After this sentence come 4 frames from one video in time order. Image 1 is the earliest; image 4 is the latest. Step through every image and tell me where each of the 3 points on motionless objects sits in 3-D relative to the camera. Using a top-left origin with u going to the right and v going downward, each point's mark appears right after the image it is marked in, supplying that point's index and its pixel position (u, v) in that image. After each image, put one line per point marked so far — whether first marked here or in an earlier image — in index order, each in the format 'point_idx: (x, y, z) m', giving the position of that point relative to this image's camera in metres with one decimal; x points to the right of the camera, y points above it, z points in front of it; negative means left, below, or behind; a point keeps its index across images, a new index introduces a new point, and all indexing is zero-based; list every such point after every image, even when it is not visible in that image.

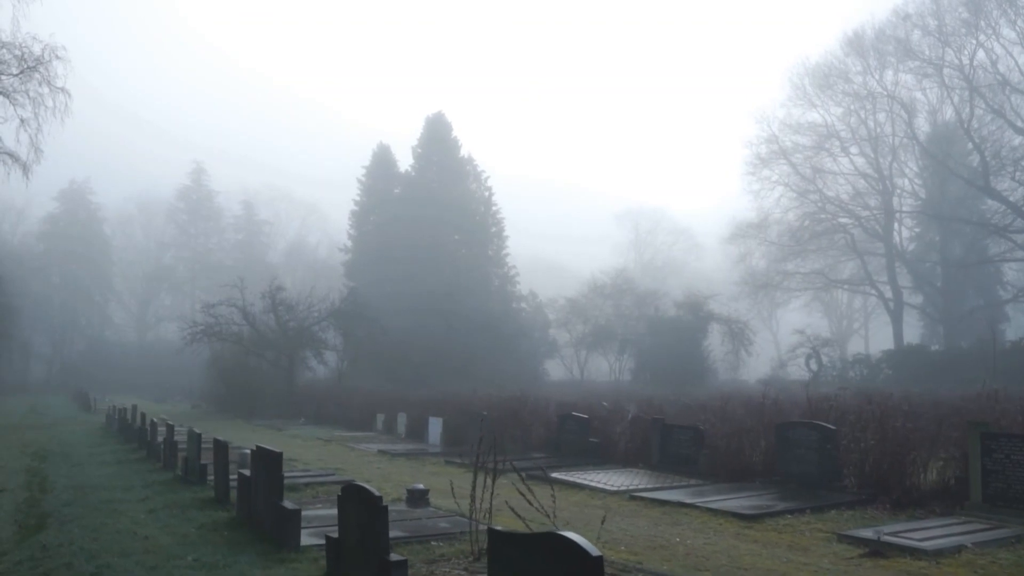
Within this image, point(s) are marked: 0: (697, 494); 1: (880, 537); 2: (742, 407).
0: (+2.5, -2.8, +12.1) m
1: (+3.5, -2.4, +8.5) m
2: (+4.0, -2.0, +15.2) m
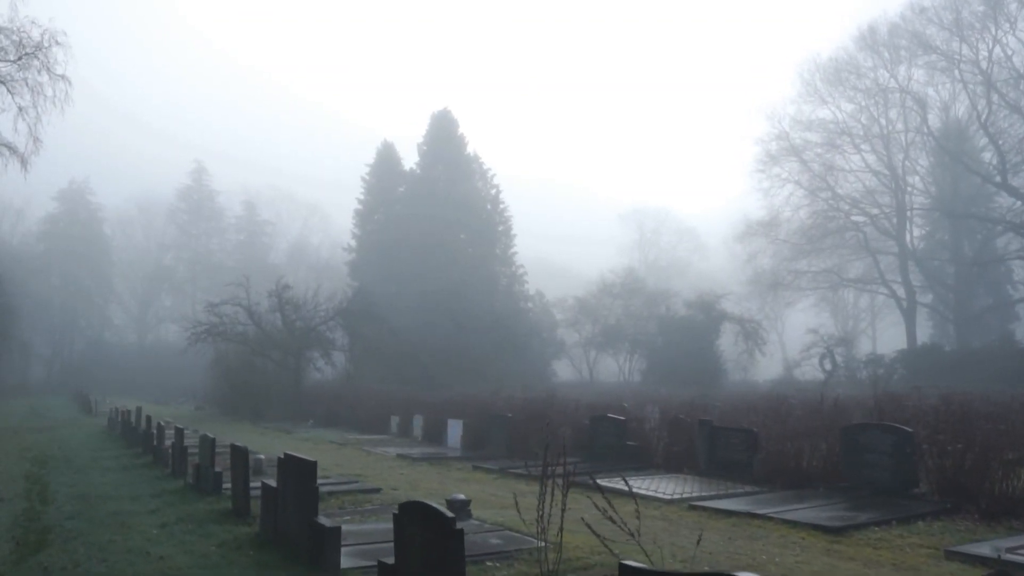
0: (+3.0, -2.7, +11.0) m
1: (+4.1, -2.2, +7.5) m
2: (+4.6, -1.9, +14.2) m
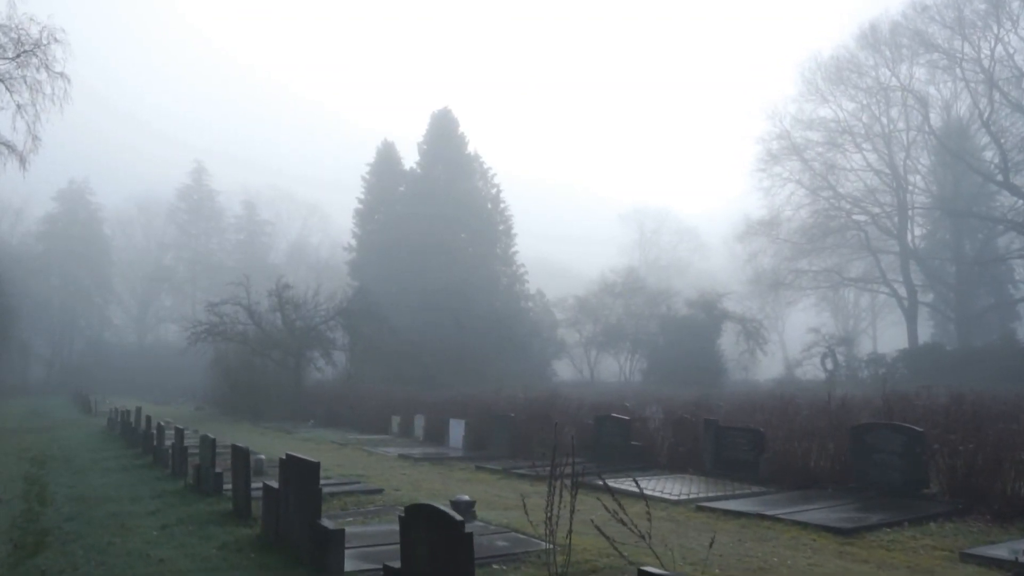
0: (+3.1, -2.6, +10.9) m
1: (+4.2, -2.2, +7.3) m
2: (+4.6, -1.9, +14.0) m
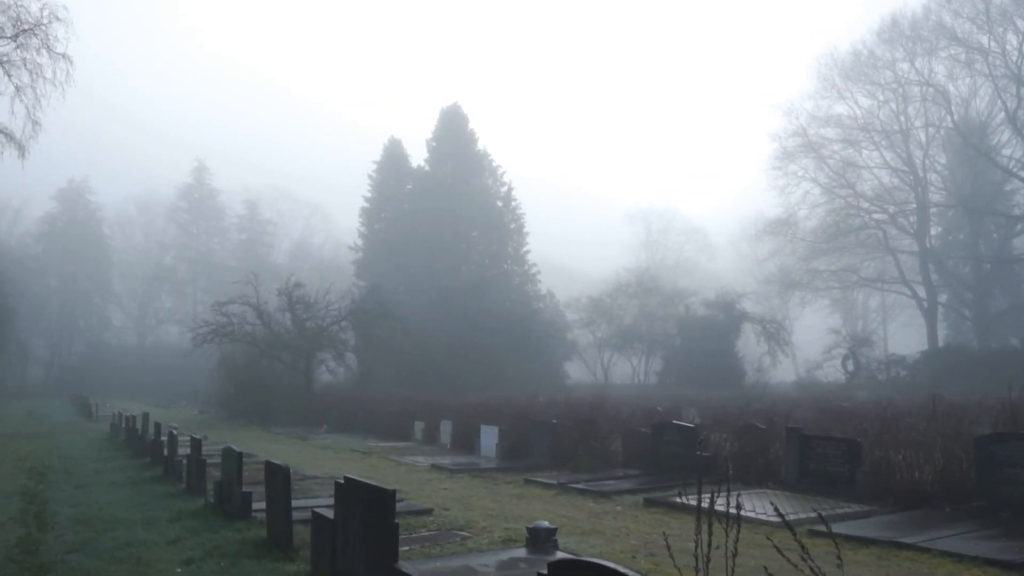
0: (+3.9, -2.5, +9.4) m
1: (+5.0, -2.1, +5.8) m
2: (+5.4, -1.8, +12.5) m
